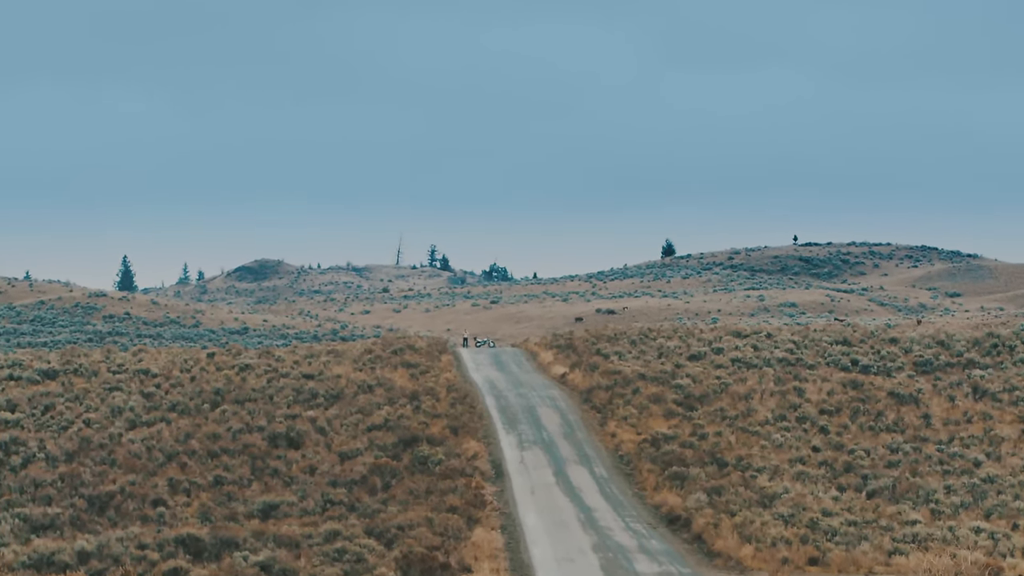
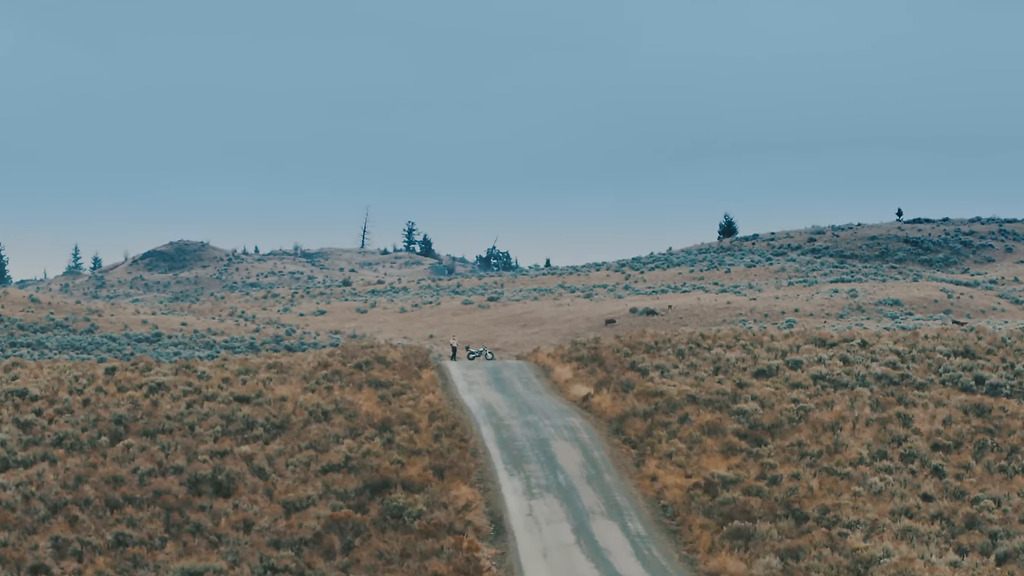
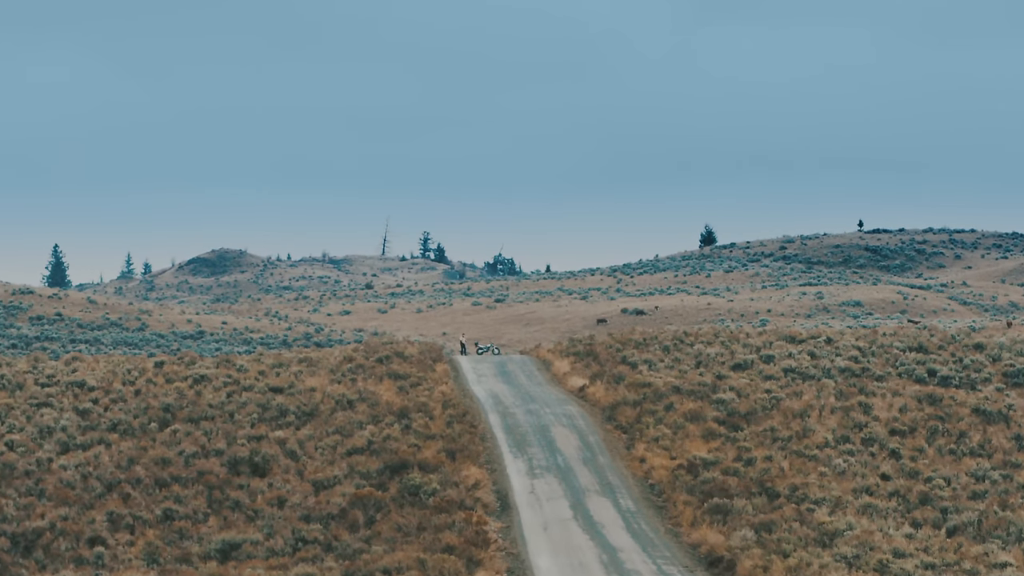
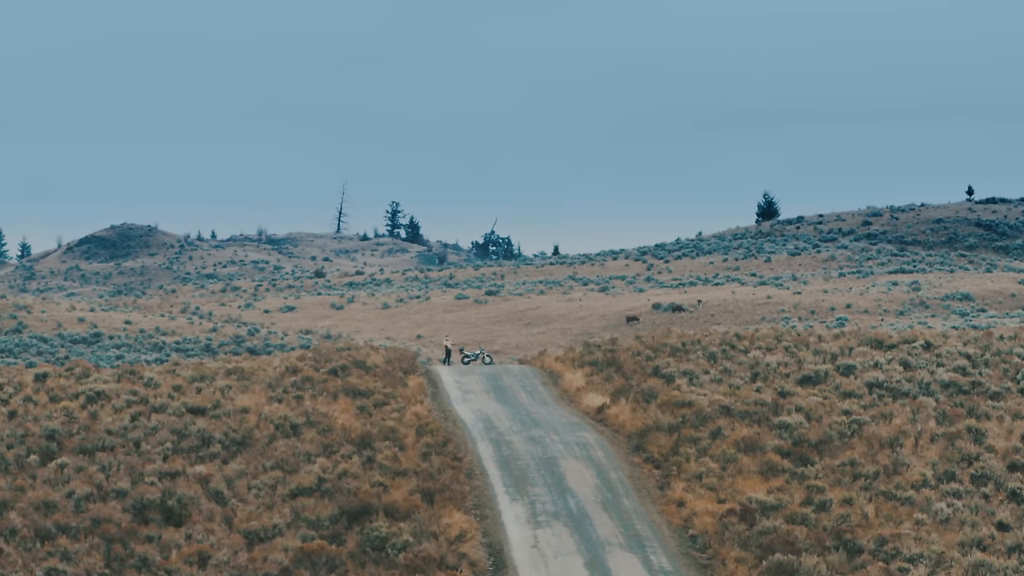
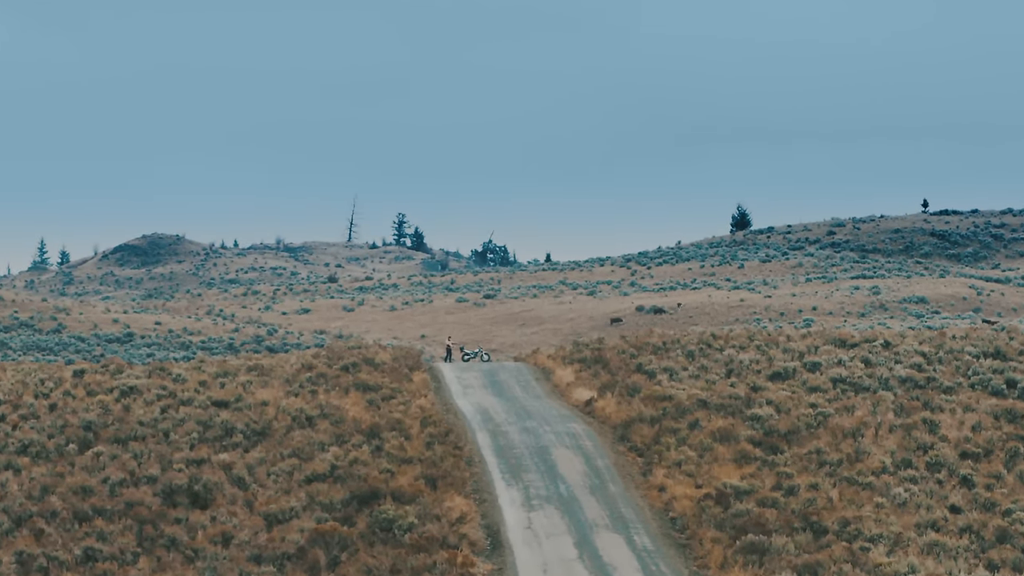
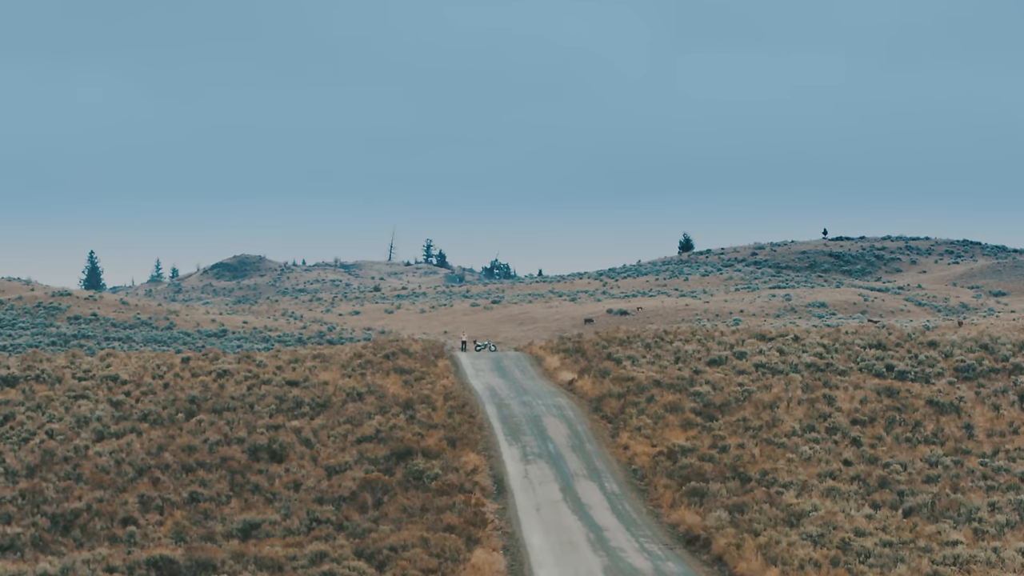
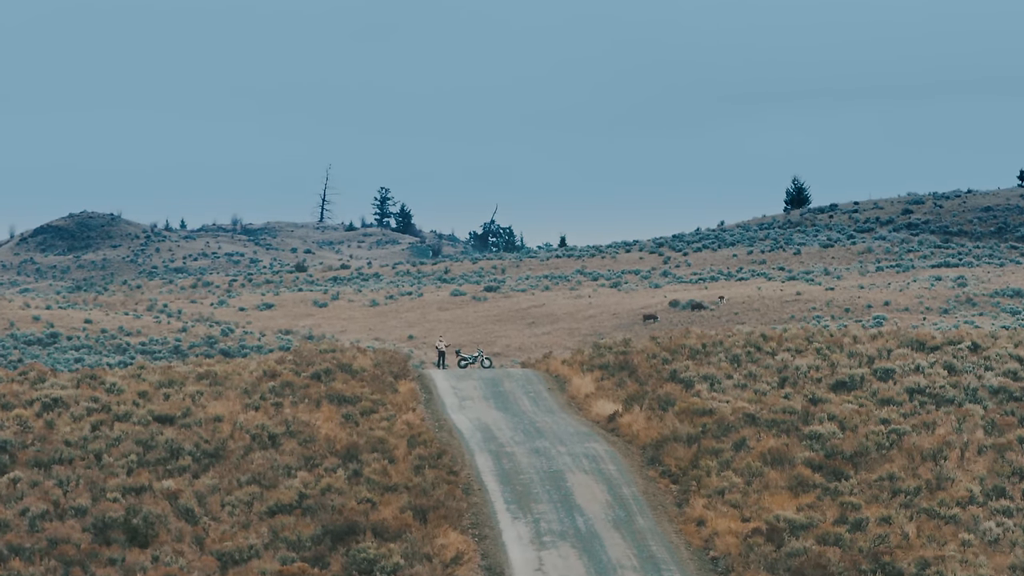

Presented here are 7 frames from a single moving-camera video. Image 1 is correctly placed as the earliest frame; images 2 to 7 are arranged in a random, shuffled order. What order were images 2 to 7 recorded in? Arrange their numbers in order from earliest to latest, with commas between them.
6, 3, 2, 5, 4, 7
